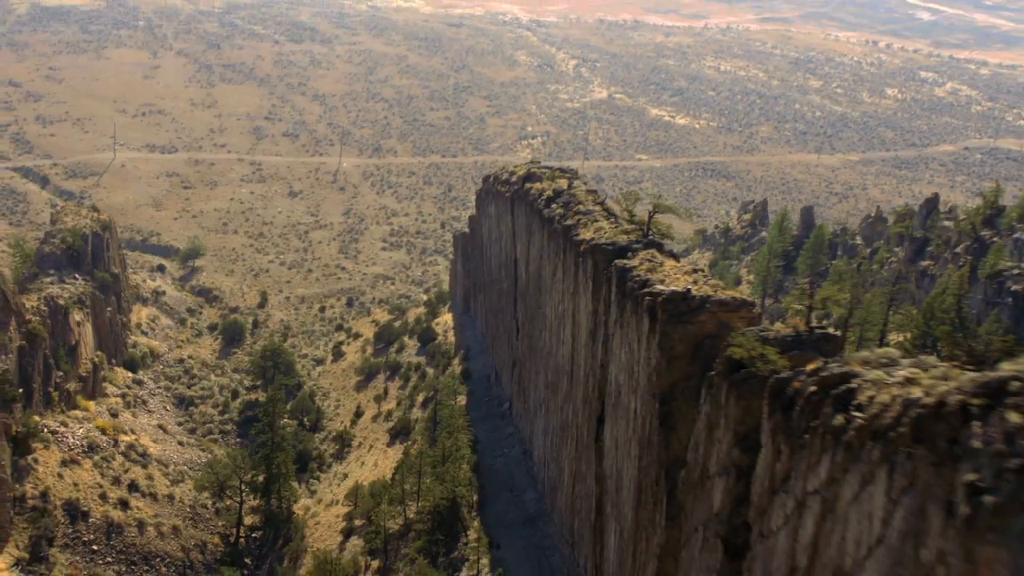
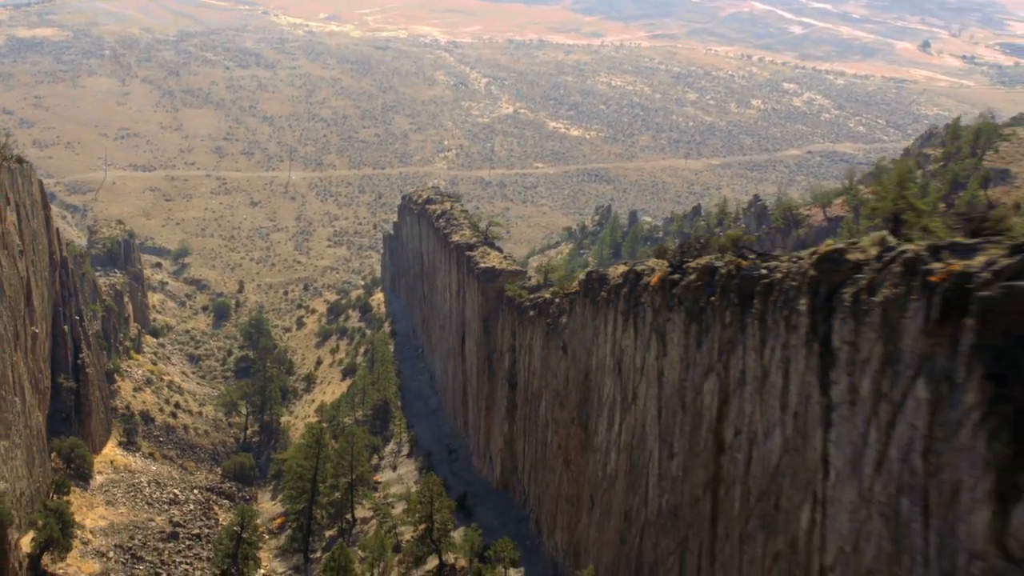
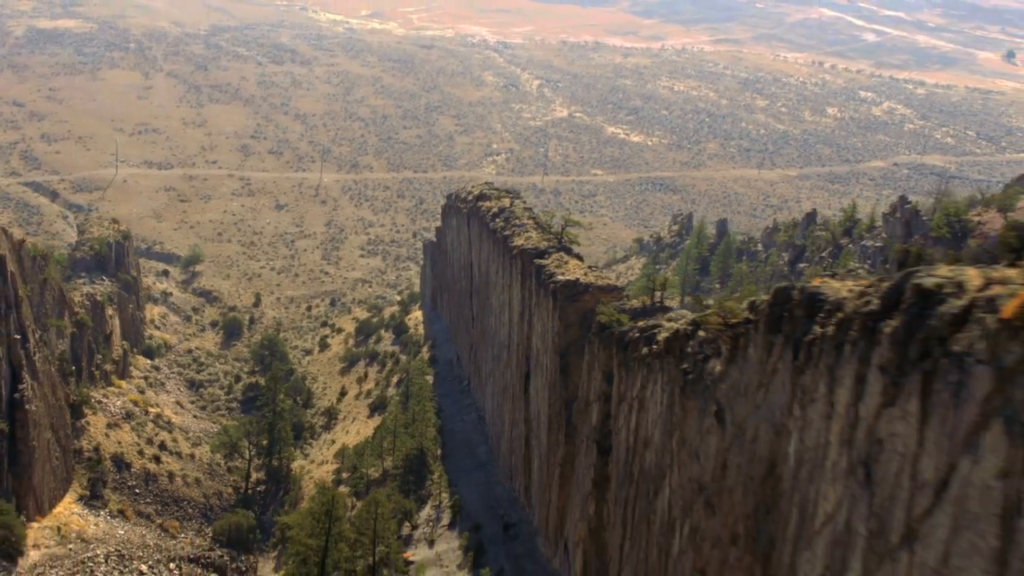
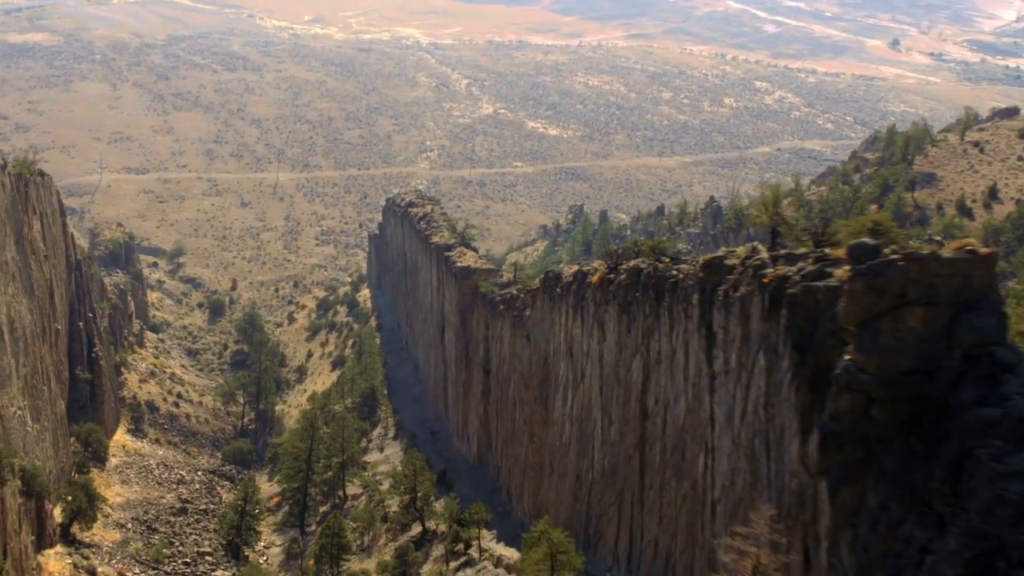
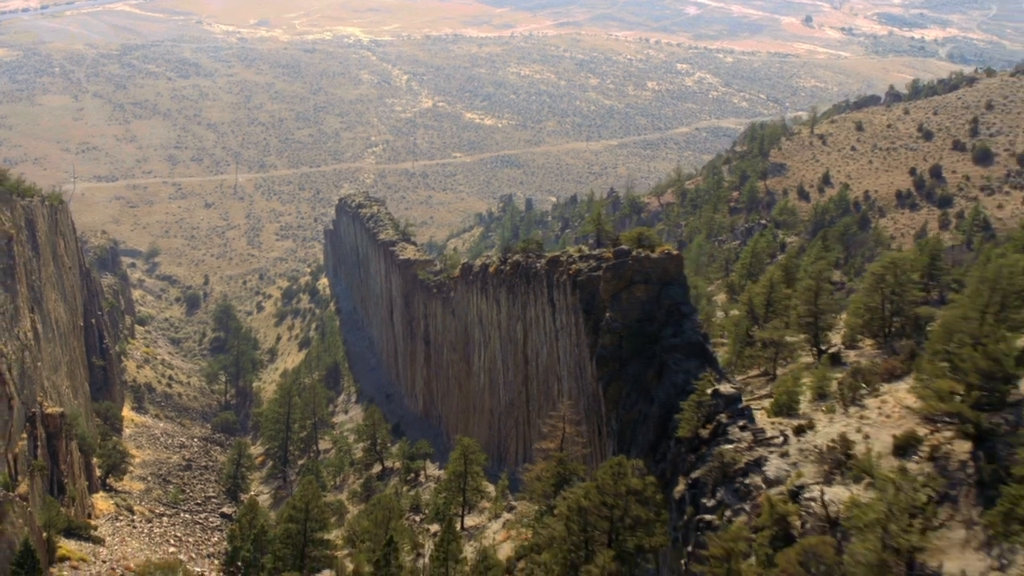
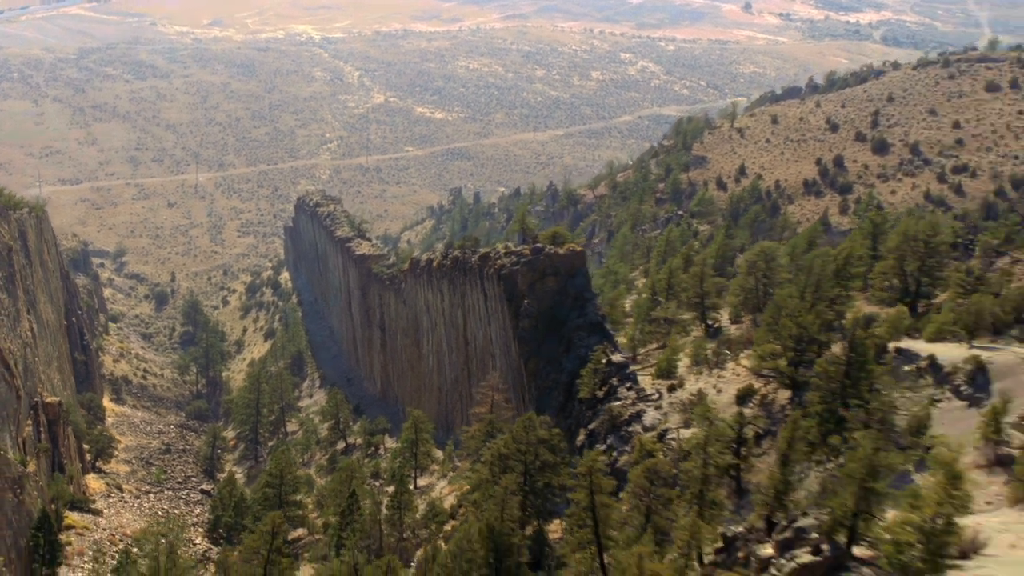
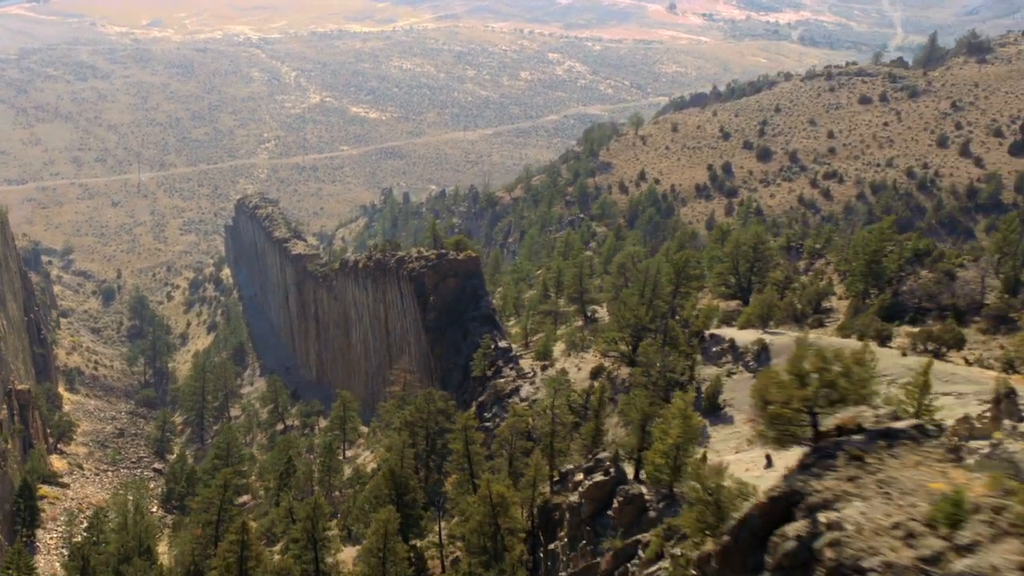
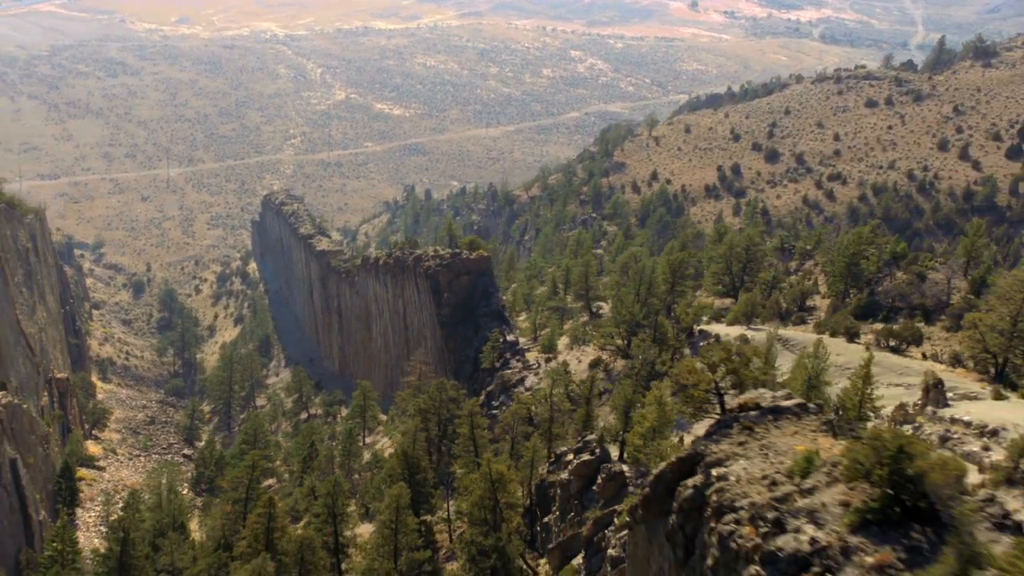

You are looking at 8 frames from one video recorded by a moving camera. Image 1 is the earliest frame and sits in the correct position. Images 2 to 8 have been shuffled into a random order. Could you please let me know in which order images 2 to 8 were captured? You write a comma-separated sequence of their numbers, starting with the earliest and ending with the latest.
3, 2, 4, 5, 6, 7, 8
